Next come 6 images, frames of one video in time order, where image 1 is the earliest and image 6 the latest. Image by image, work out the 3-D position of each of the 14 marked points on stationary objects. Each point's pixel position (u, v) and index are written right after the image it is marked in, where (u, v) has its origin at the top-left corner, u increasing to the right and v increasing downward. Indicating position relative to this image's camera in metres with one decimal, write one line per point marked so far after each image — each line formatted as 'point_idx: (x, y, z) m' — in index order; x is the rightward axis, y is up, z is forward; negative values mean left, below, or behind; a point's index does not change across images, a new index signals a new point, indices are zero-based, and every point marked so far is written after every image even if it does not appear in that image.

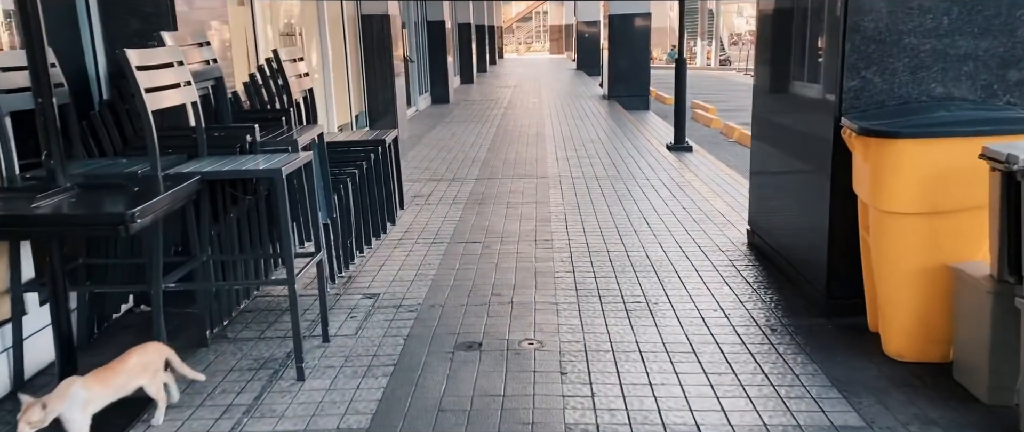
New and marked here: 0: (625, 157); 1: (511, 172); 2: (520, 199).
0: (+1.2, +0.6, +9.5) m
1: (0.0, +0.4, +8.7) m
2: (+0.1, +0.1, +7.2) m
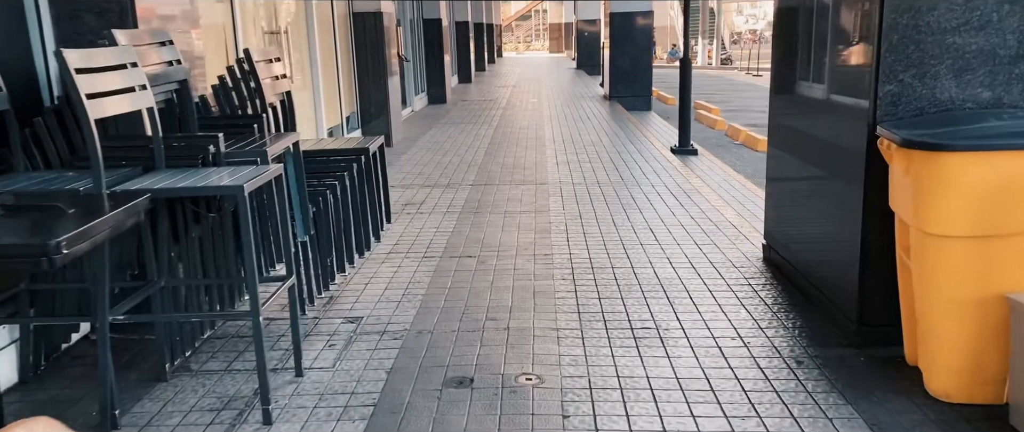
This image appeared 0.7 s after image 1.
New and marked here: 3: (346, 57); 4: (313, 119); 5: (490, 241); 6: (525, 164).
0: (+1.2, +0.6, +9.1) m
1: (0.0, +0.4, +8.3) m
2: (+0.1, +0.1, +6.8) m
3: (-1.9, +1.8, +10.2) m
4: (-2.0, +0.9, +8.7) m
5: (-0.1, -0.2, +5.8) m
6: (+0.1, +0.5, +9.1) m
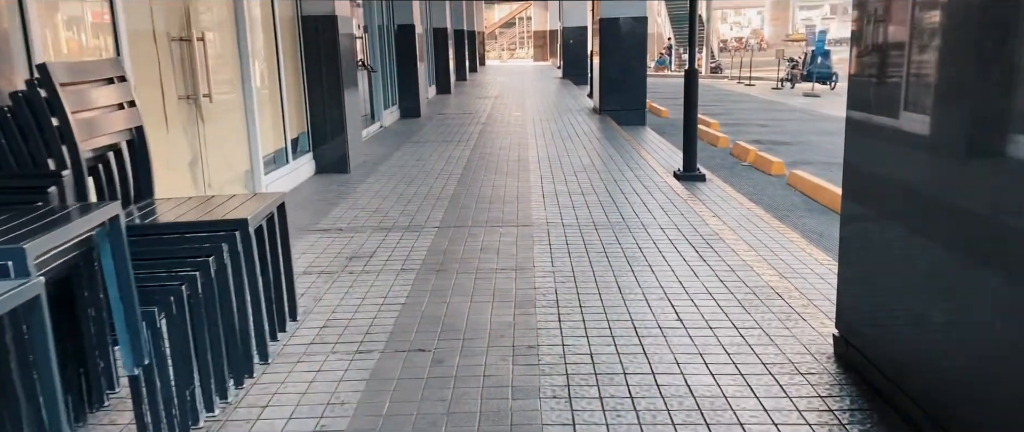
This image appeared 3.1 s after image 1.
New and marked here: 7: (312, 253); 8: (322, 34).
0: (+1.0, +0.2, +7.6) m
1: (-0.2, 0.0, +6.8) m
2: (-0.1, -0.3, +5.3) m
3: (-2.2, +1.4, +8.7) m
4: (-2.2, +0.6, +7.2) m
5: (-0.3, -0.5, +4.3) m
6: (-0.1, +0.2, +7.5) m
7: (-1.3, -0.2, +5.7) m
8: (-1.9, +1.8, +8.9) m
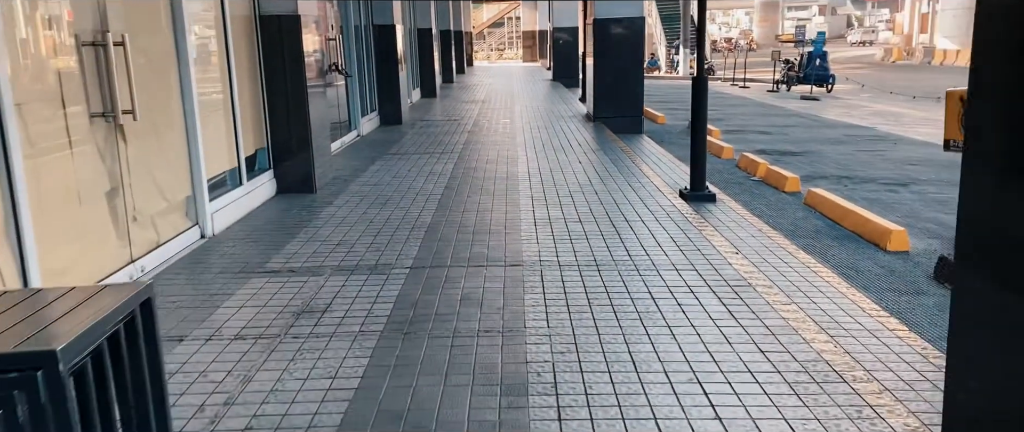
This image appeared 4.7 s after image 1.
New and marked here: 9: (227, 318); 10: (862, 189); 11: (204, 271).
0: (+0.9, 0.0, +6.6) m
1: (-0.3, -0.2, +5.8) m
2: (-0.2, -0.5, +4.3) m
3: (-2.3, +1.2, +7.6) m
4: (-2.3, +0.3, +6.1) m
5: (-0.3, -0.7, +3.2) m
6: (-0.2, -0.1, +6.5) m
7: (-1.4, -0.5, +4.7) m
8: (-2.0, +1.6, +7.8) m
9: (-1.5, -0.5, +4.5) m
10: (+3.8, +0.3, +9.6) m
11: (-1.9, -0.3, +5.4) m
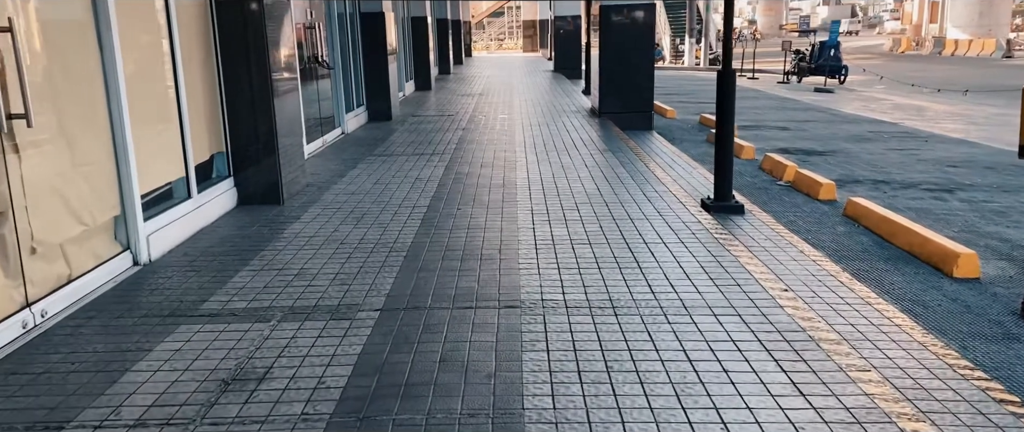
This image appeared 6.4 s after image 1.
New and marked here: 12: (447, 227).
0: (+0.9, -0.2, +5.5) m
1: (-0.3, -0.4, +4.7) m
2: (-0.2, -0.7, +3.2) m
3: (-2.3, +1.1, +6.5) m
4: (-2.3, +0.2, +5.0) m
5: (-0.4, -0.9, +2.2) m
6: (-0.2, -0.2, +5.4) m
7: (-1.4, -0.6, +3.6) m
8: (-2.0, +1.5, +6.7) m
9: (-1.5, -0.7, +3.4) m
10: (+3.8, +0.2, +8.5) m
11: (-1.9, -0.5, +4.4) m
12: (-0.4, -0.1, +6.1) m
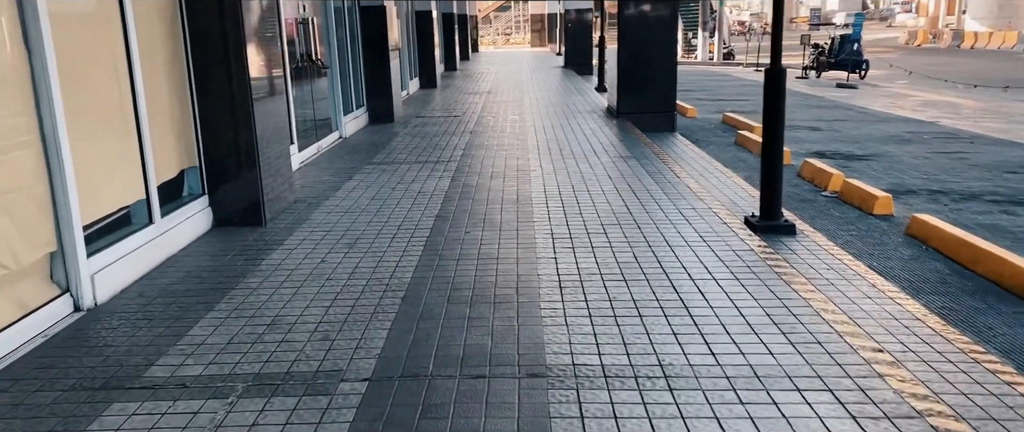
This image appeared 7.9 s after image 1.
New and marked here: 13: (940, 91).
0: (+1.0, -0.3, +4.6) m
1: (-0.2, -0.5, +3.8) m
2: (-0.1, -0.9, +2.3) m
3: (-2.2, +0.9, +5.6) m
4: (-2.2, 0.0, +4.1) m
5: (-0.3, -1.1, +1.2) m
6: (-0.1, -0.4, +4.5) m
7: (-1.3, -0.8, +2.7) m
8: (-1.9, +1.3, +5.8) m
9: (-1.4, -0.9, +2.5) m
10: (+3.9, +0.1, +7.6) m
11: (-1.8, -0.7, +3.5) m
12: (-0.3, -0.2, +5.2) m
13: (+9.5, +2.8, +19.5) m
